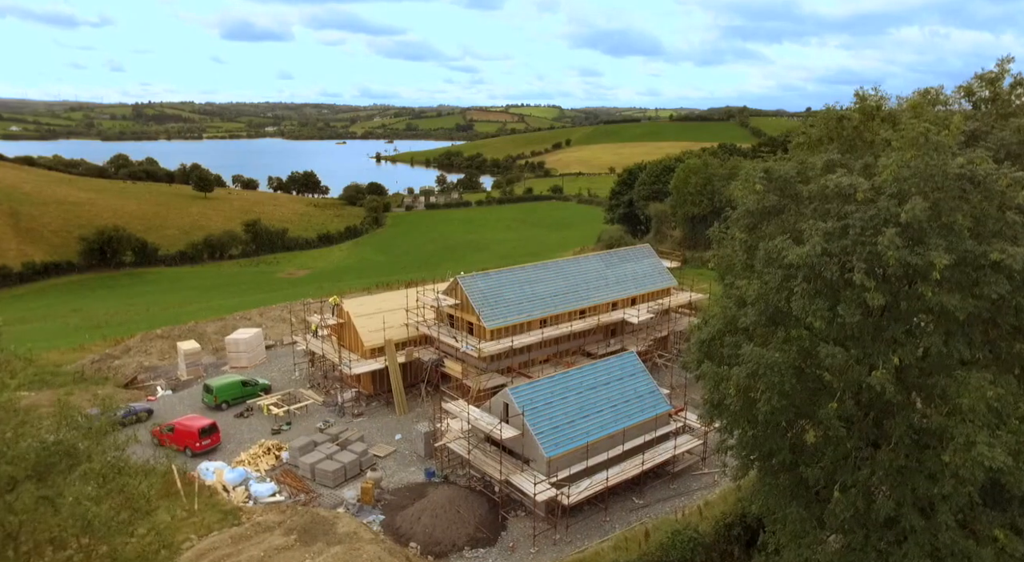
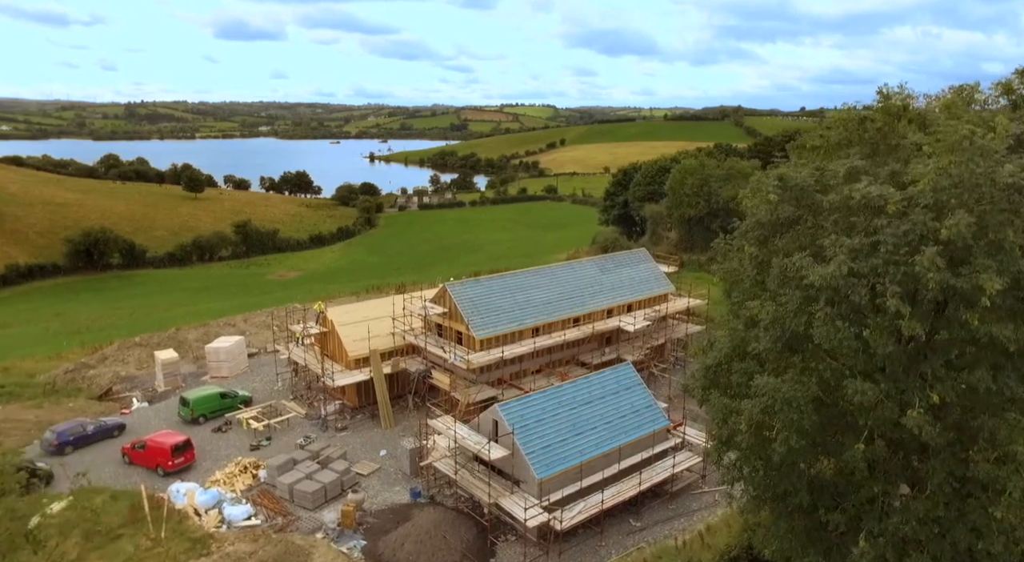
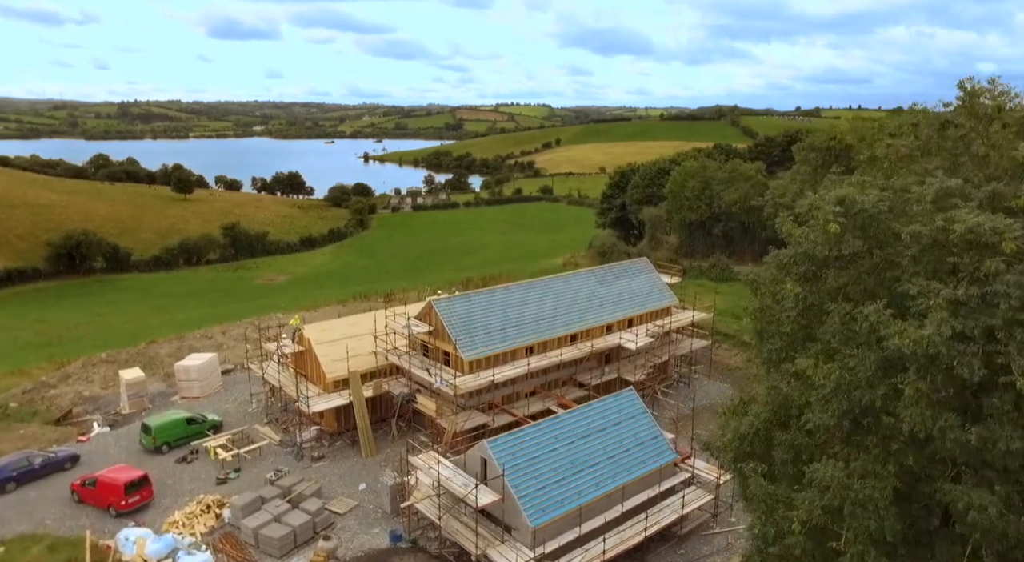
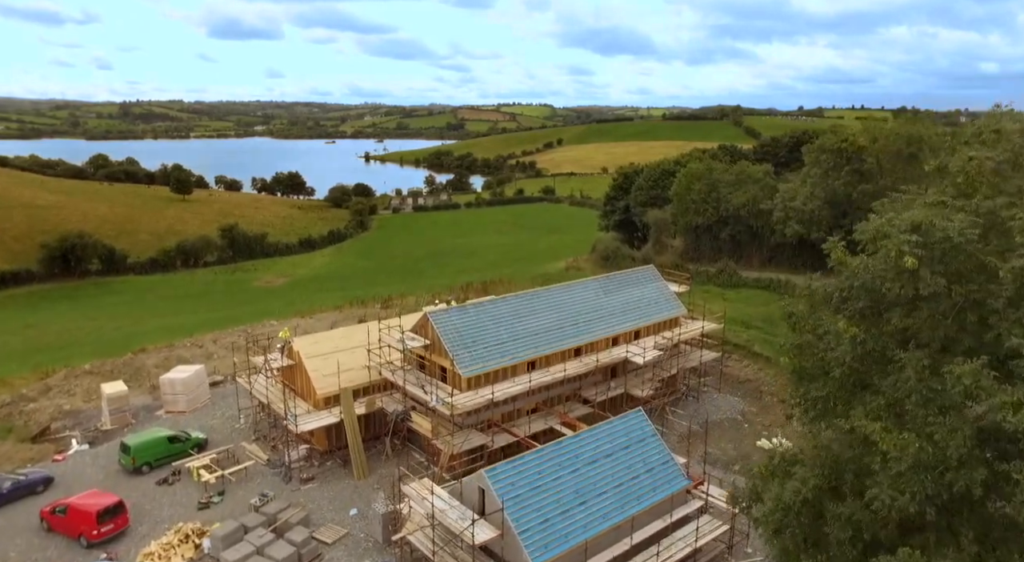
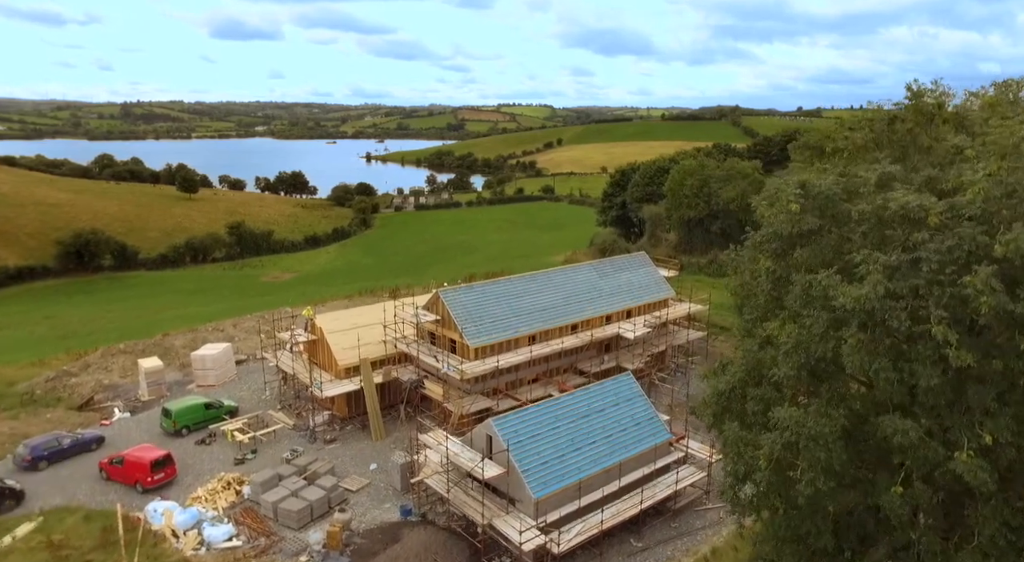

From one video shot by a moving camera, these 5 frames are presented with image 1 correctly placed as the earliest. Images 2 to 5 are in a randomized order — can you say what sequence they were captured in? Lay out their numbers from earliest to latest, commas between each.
2, 5, 3, 4
